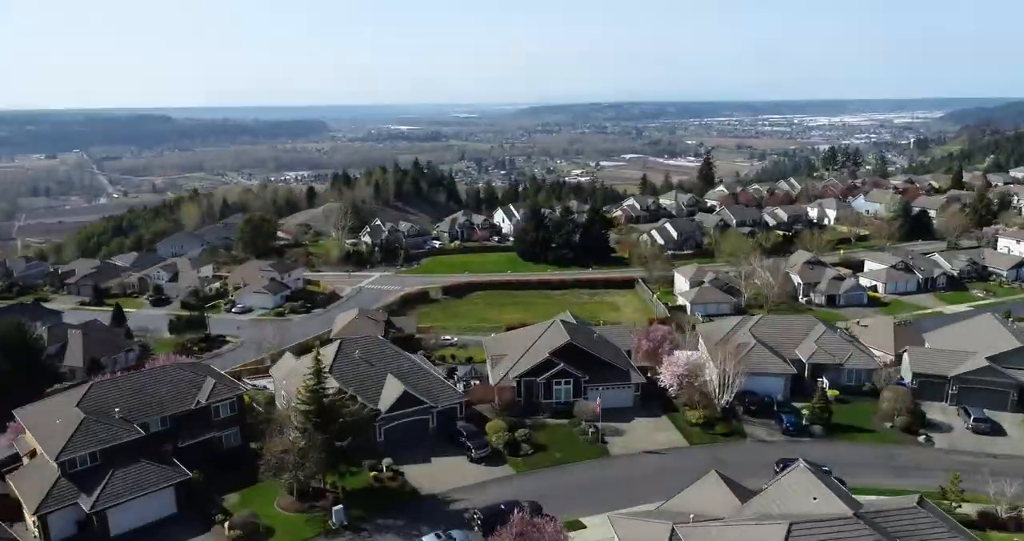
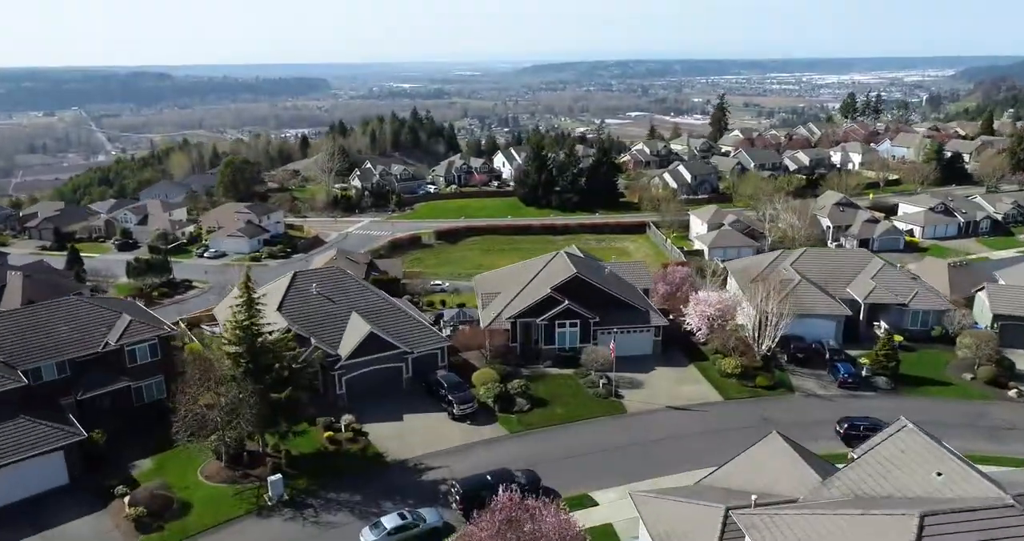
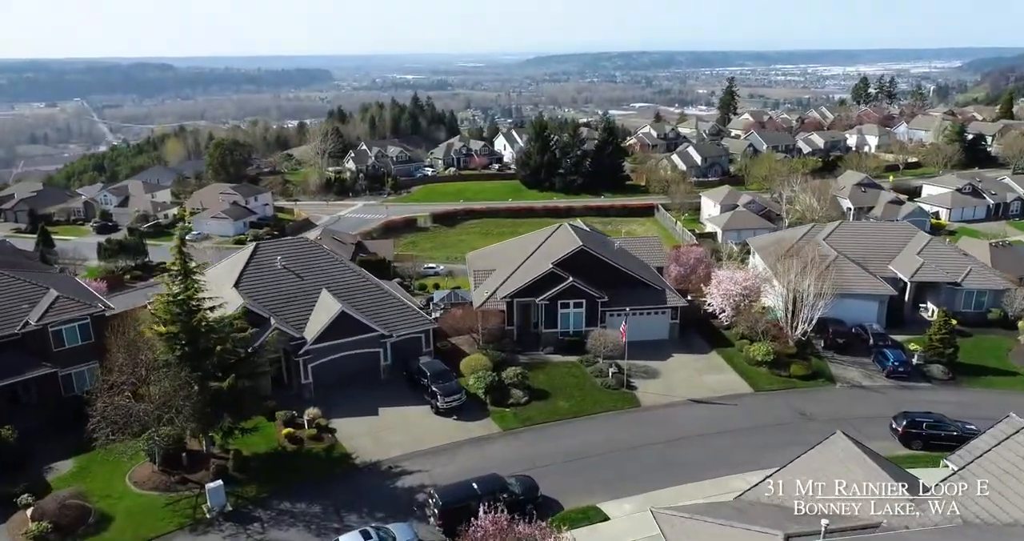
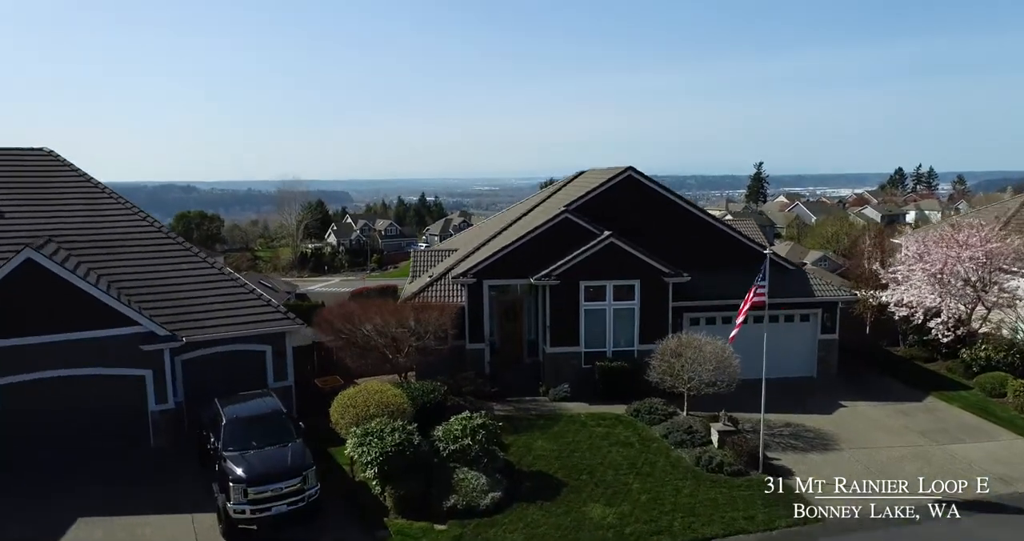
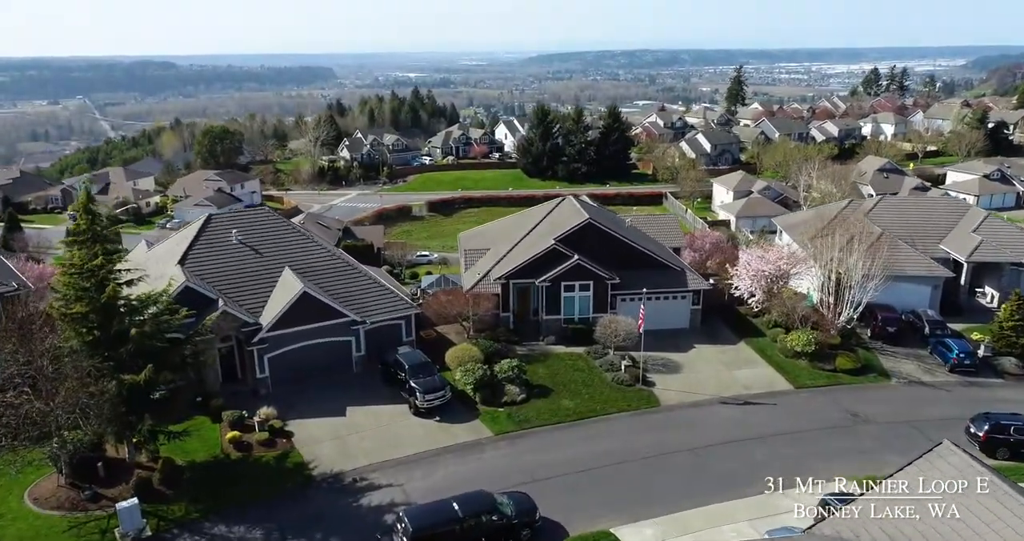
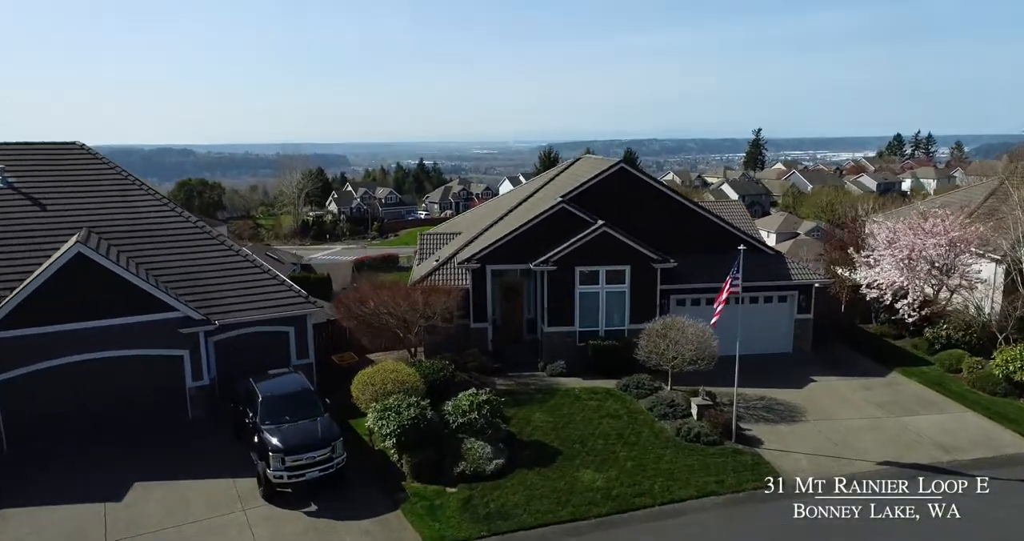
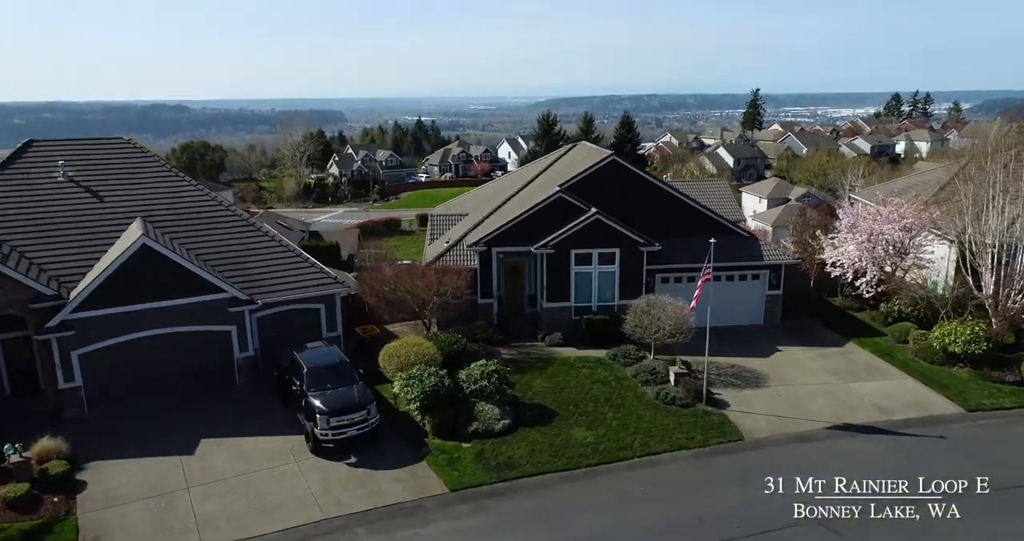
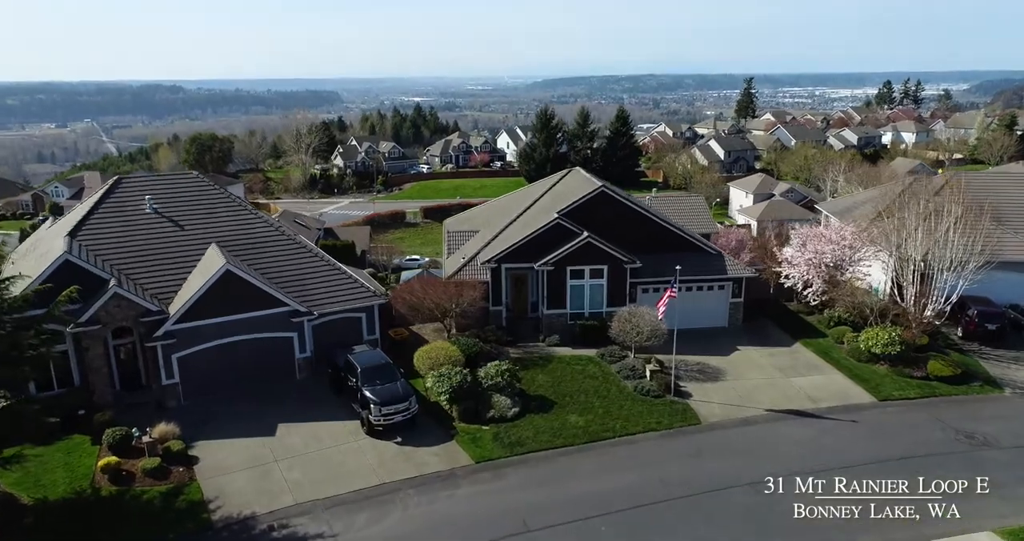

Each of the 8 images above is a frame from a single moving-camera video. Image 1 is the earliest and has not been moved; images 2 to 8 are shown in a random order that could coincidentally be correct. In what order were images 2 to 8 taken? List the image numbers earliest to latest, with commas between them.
2, 3, 5, 8, 7, 6, 4
